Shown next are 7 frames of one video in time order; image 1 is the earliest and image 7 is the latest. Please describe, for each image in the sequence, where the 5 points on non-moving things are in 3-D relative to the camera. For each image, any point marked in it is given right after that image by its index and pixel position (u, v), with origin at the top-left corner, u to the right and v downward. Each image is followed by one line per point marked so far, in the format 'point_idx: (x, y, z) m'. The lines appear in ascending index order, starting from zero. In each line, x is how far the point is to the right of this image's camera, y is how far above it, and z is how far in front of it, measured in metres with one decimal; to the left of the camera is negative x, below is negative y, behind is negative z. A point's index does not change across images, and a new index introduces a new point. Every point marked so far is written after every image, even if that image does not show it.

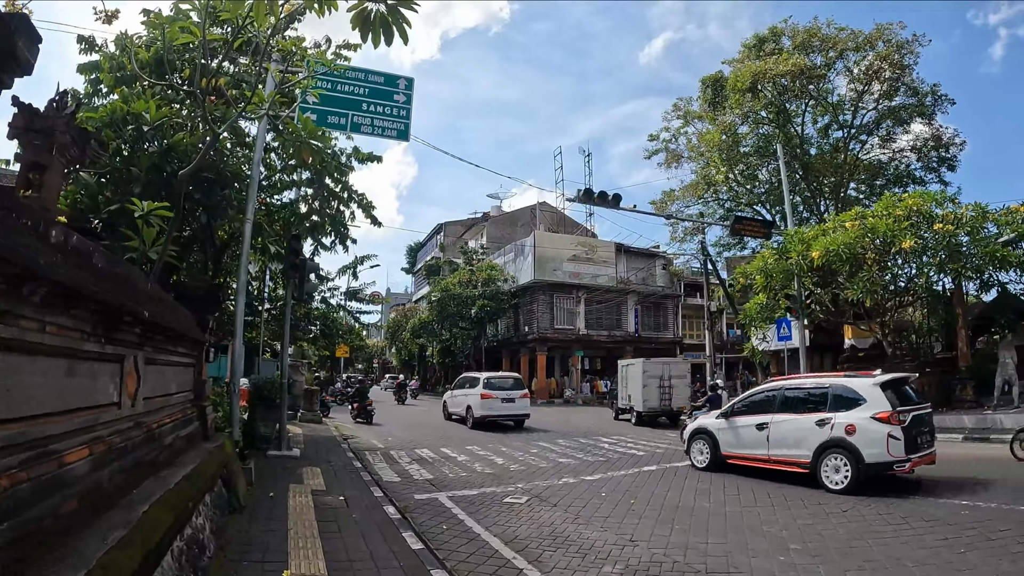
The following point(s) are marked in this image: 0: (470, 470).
0: (-0.6, -2.7, +9.9) m
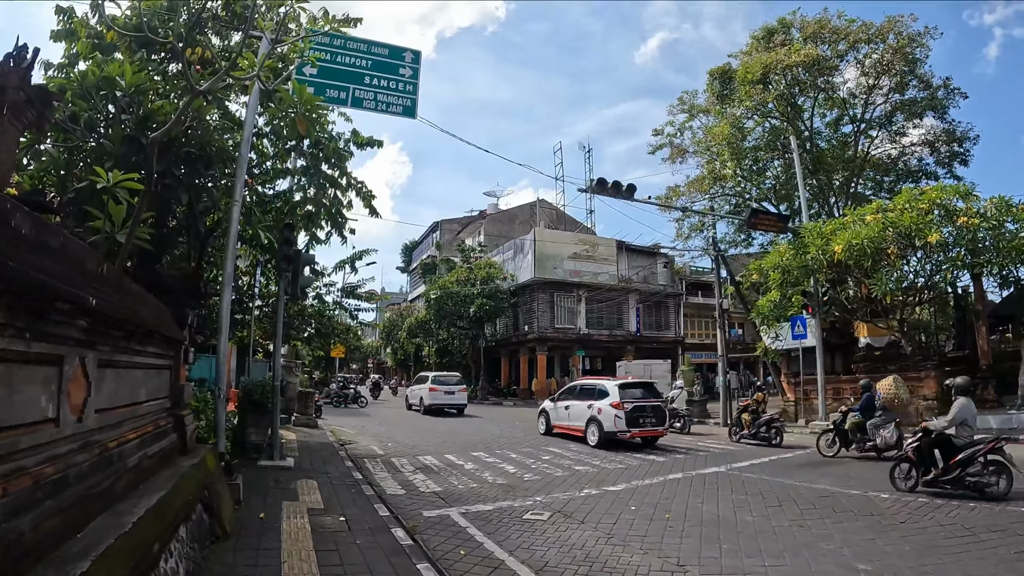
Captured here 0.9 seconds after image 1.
0: (-0.4, -2.6, +9.1) m
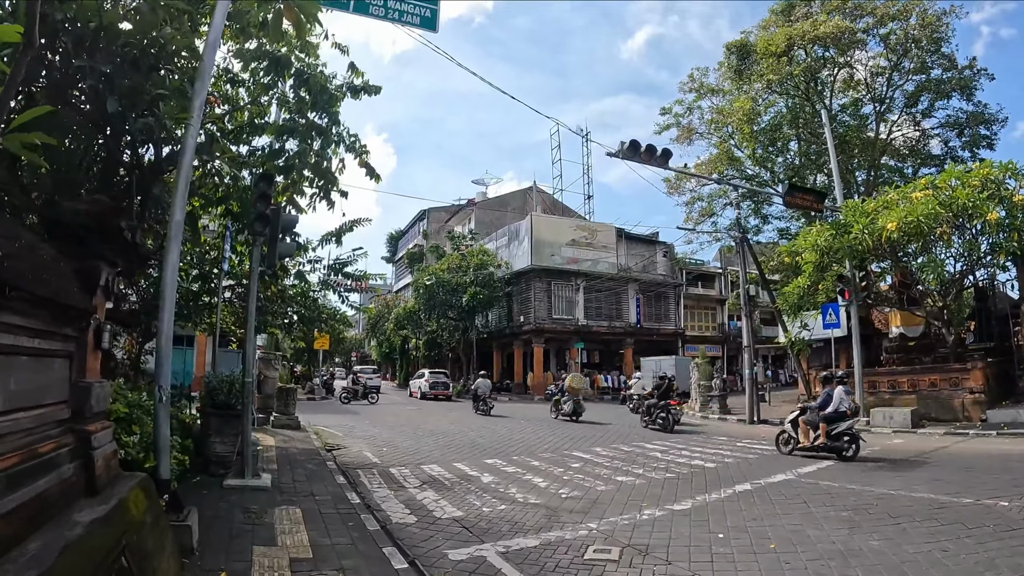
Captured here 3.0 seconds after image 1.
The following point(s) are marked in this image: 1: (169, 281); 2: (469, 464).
0: (0.0, -2.3, +7.3) m
1: (-2.4, +0.1, +4.6) m
2: (-0.6, -2.5, +9.3) m
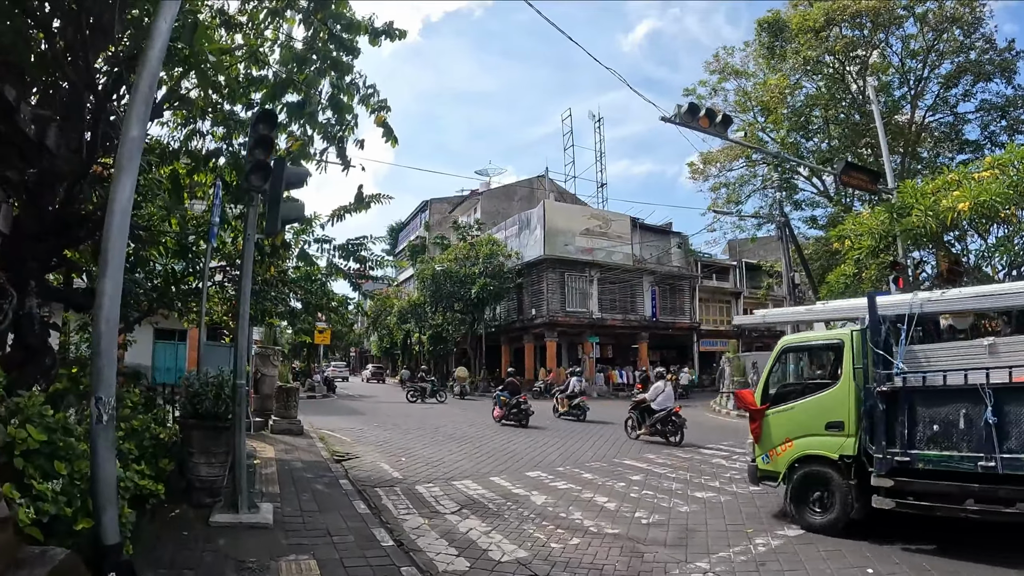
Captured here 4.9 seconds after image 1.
0: (+0.6, -2.1, +5.8) m
1: (-1.8, +0.3, +3.1) m
2: (0.0, -2.3, +7.8) m
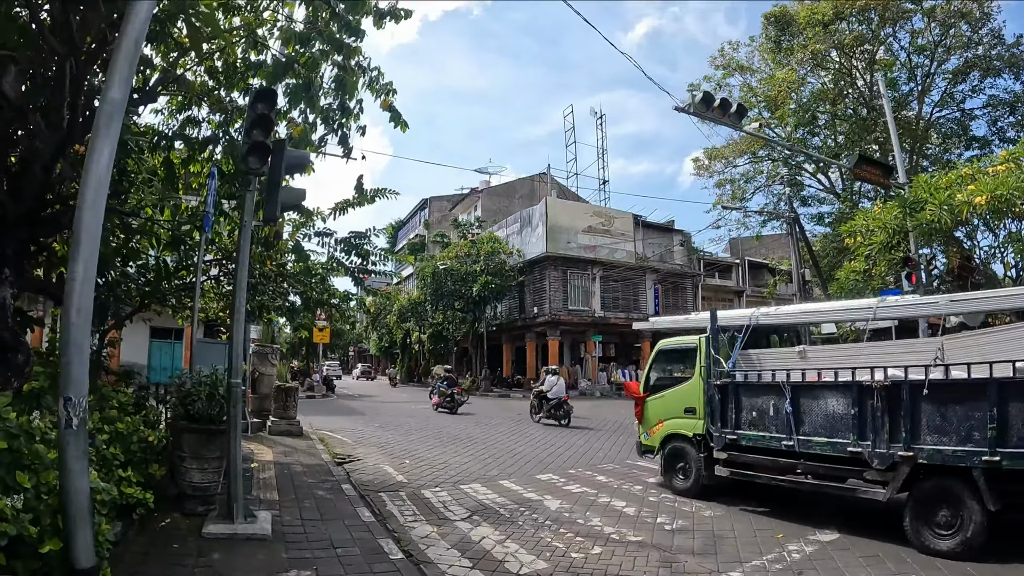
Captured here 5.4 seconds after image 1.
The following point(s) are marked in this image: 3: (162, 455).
0: (+0.7, -2.0, +5.4) m
1: (-1.7, +0.3, +2.7) m
2: (+0.1, -2.2, +7.5) m
3: (-2.6, -1.3, +4.8) m
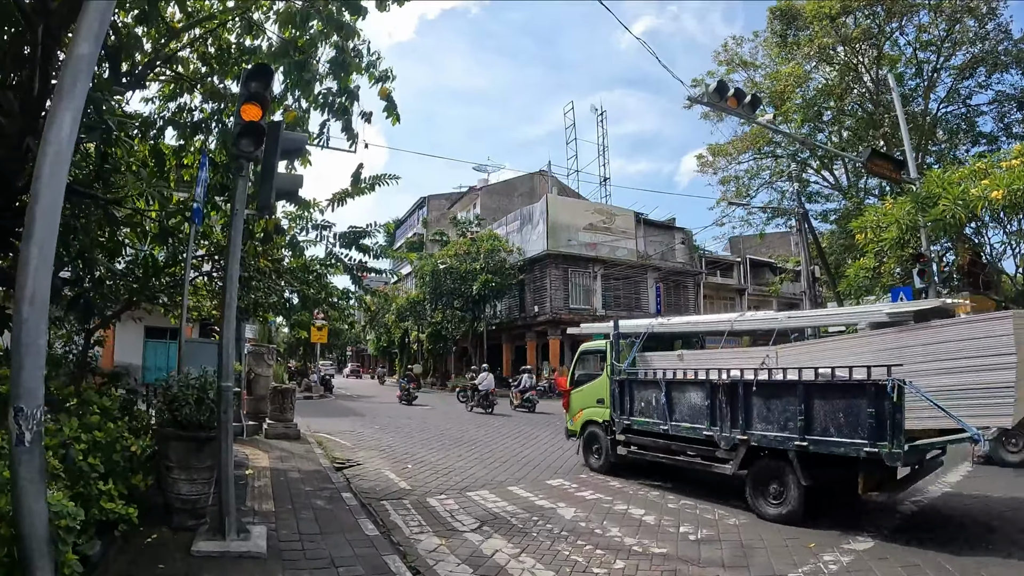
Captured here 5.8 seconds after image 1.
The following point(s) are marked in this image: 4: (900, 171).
0: (+0.8, -2.0, +5.0) m
1: (-1.6, +0.4, +2.3) m
2: (+0.2, -2.2, +7.1) m
3: (-2.5, -1.2, +4.4) m
4: (+8.7, +2.6, +14.5) m
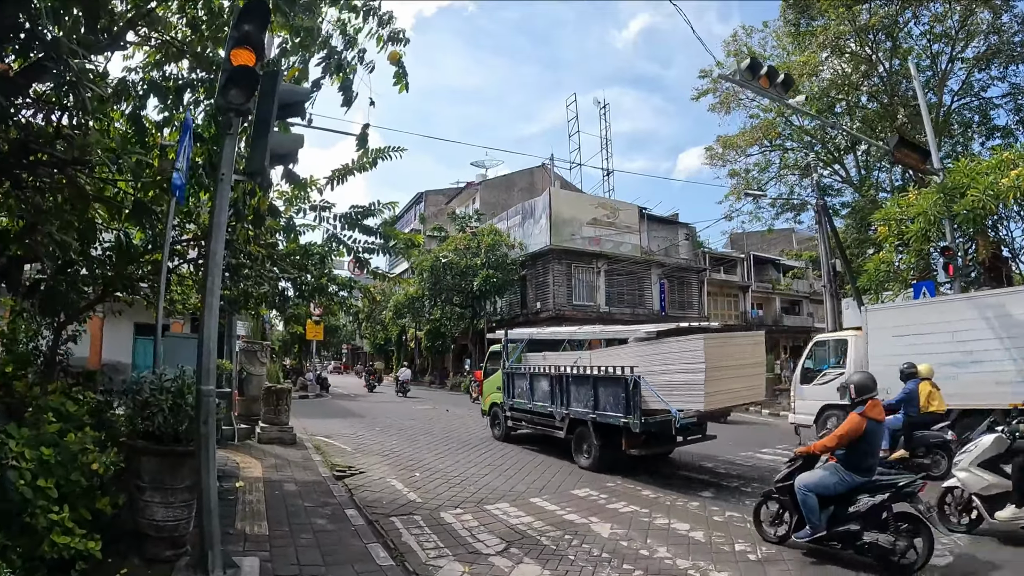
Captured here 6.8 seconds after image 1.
0: (+1.1, -1.9, +4.3) m
1: (-1.3, +0.5, +1.6) m
2: (+0.4, -2.1, +6.4) m
3: (-2.2, -1.1, +3.7) m
4: (+8.8, +2.7, +13.8) m
